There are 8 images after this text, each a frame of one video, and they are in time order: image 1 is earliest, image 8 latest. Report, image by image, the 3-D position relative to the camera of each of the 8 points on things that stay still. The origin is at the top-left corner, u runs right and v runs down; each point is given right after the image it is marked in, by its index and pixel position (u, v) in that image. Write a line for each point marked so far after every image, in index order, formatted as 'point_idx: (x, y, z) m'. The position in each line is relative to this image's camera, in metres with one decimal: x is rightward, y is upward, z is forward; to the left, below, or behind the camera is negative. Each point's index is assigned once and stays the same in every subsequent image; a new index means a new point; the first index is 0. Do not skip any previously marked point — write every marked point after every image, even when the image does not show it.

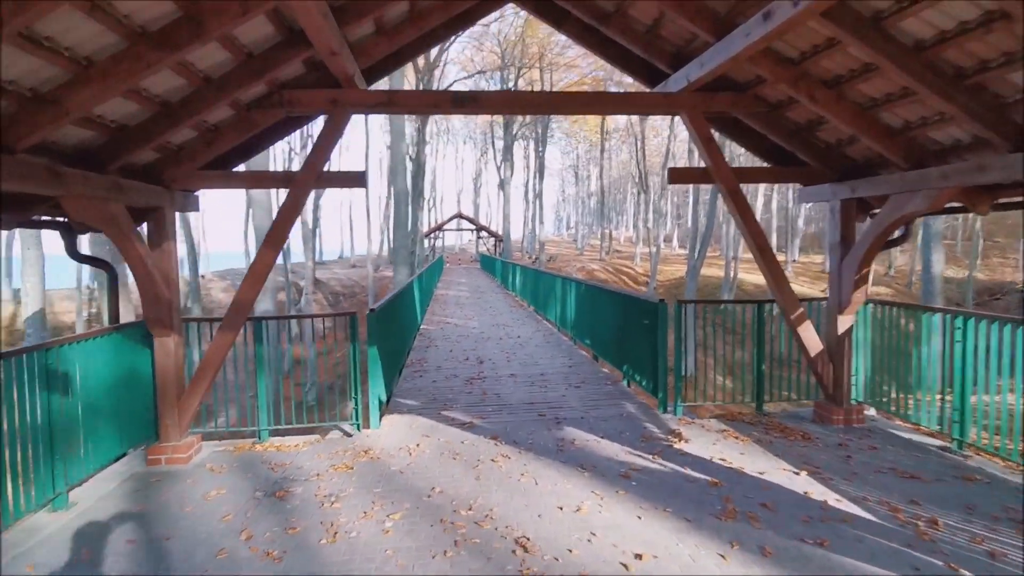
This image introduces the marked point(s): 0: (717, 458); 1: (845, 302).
0: (+1.3, -1.1, +4.0) m
1: (+2.4, -0.1, +4.6) m
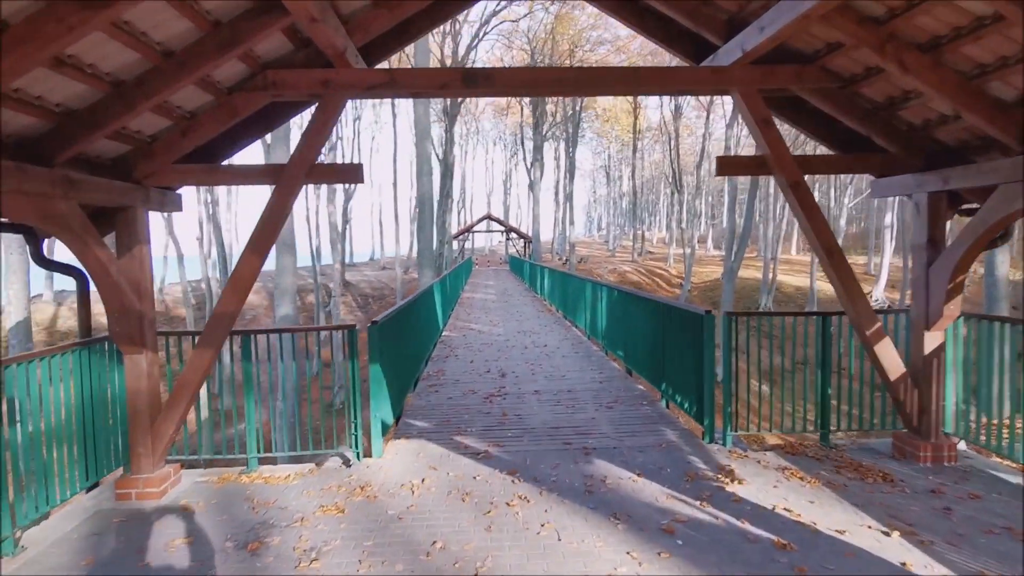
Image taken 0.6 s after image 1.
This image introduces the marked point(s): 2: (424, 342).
0: (+1.4, -1.1, +3.3) m
1: (+2.6, -0.2, +3.9) m
2: (-1.0, -0.6, +7.5) m
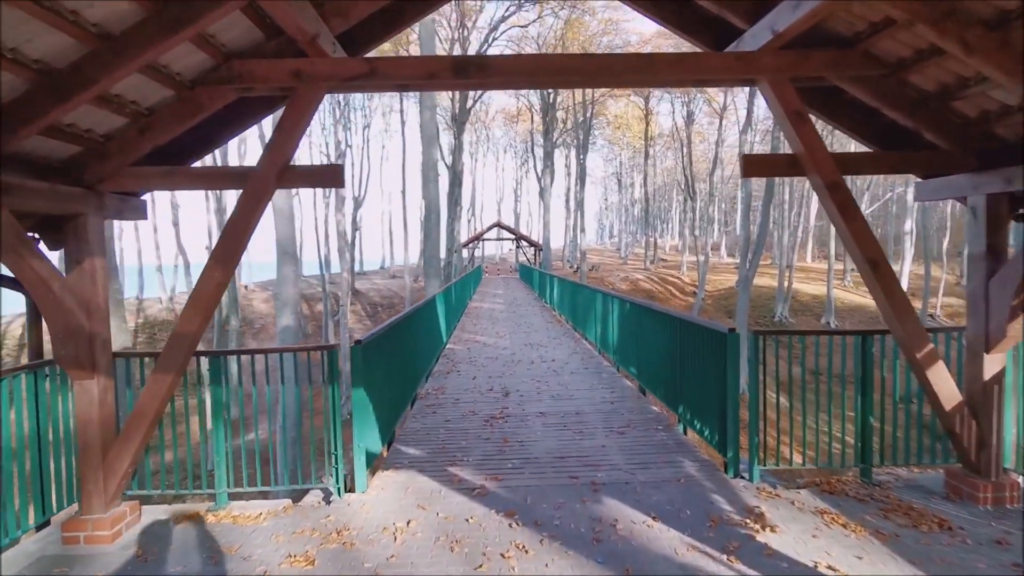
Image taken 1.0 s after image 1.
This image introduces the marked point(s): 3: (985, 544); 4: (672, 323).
0: (+1.4, -1.2, +2.8) m
1: (+2.6, -0.3, +3.4) m
2: (-1.0, -0.8, +7.0) m
3: (+2.2, -1.2, +3.0) m
4: (+1.3, -0.3, +5.3) m
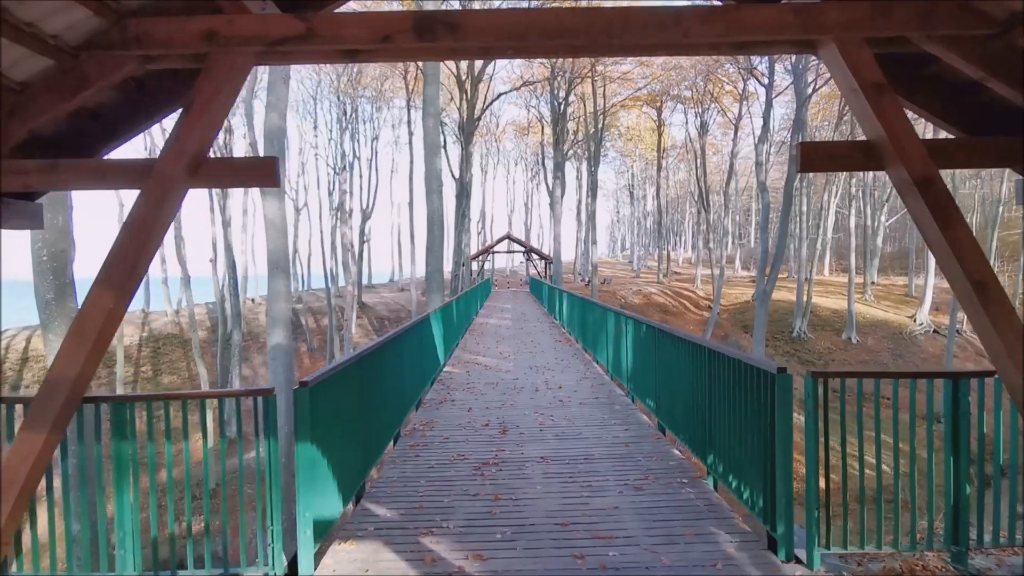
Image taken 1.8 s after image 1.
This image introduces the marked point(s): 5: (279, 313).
0: (+1.3, -1.3, +1.9) m
1: (+2.5, -0.4, +2.5) m
2: (-1.0, -1.0, +6.2) m
3: (+2.1, -1.3, +2.1) m
4: (+1.3, -0.5, +4.4) m
5: (-4.3, -0.5, +11.8) m
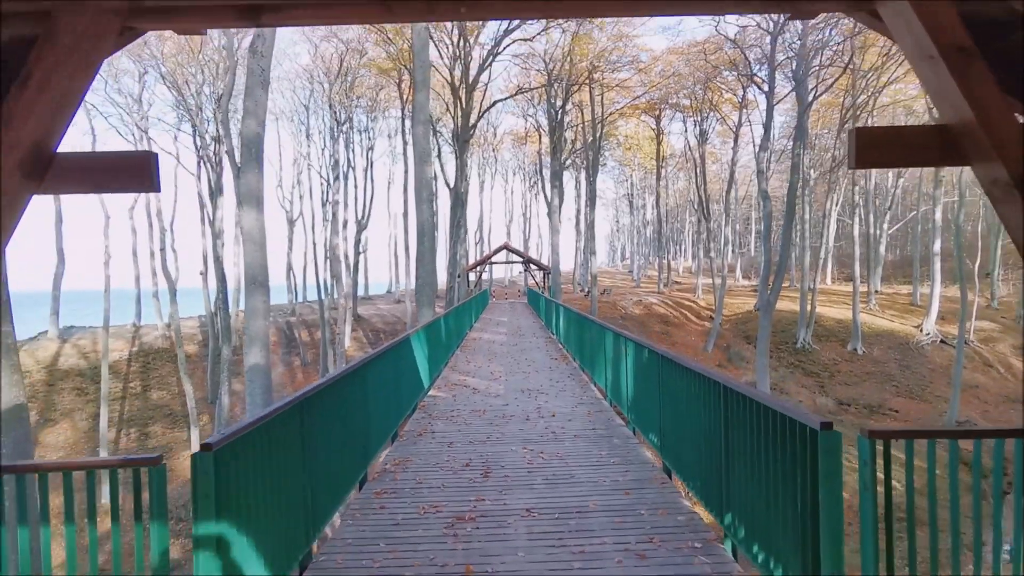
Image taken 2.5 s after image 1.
0: (+1.2, -1.4, +1.2) m
1: (+2.3, -0.5, +1.8) m
2: (-1.1, -1.1, +5.5) m
3: (+2.0, -1.4, +1.4) m
4: (+1.2, -0.6, +3.7) m
5: (-4.5, -0.8, +11.1) m
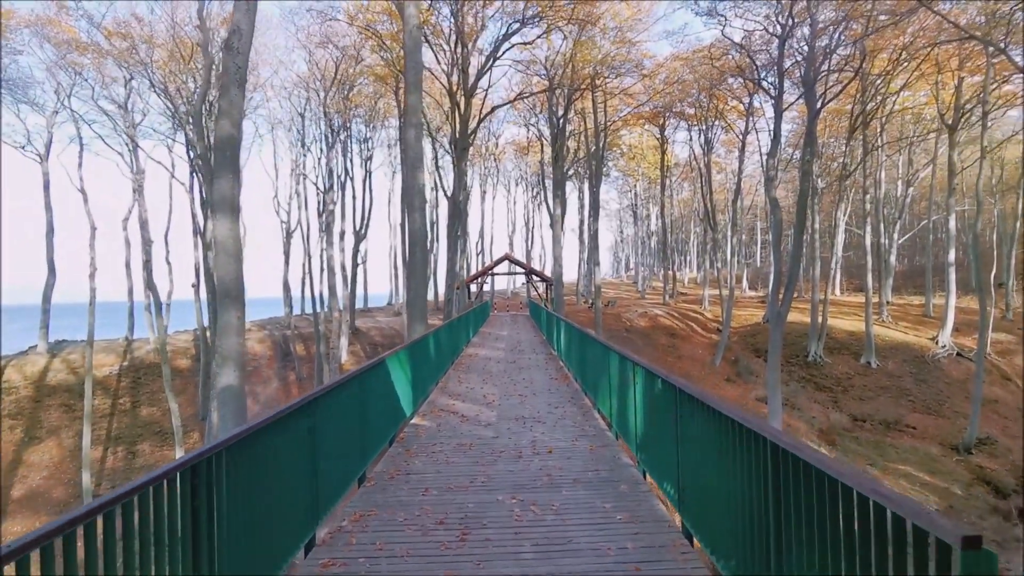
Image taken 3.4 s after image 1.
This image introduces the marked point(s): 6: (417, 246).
0: (+1.0, -1.5, +0.2) m
1: (+2.2, -0.5, +0.8) m
2: (-1.2, -1.3, +4.6) m
3: (+1.9, -1.5, +0.4) m
4: (+1.1, -0.7, +2.8) m
5: (-4.5, -1.0, +10.2) m
6: (-2.1, +0.9, +13.8) m
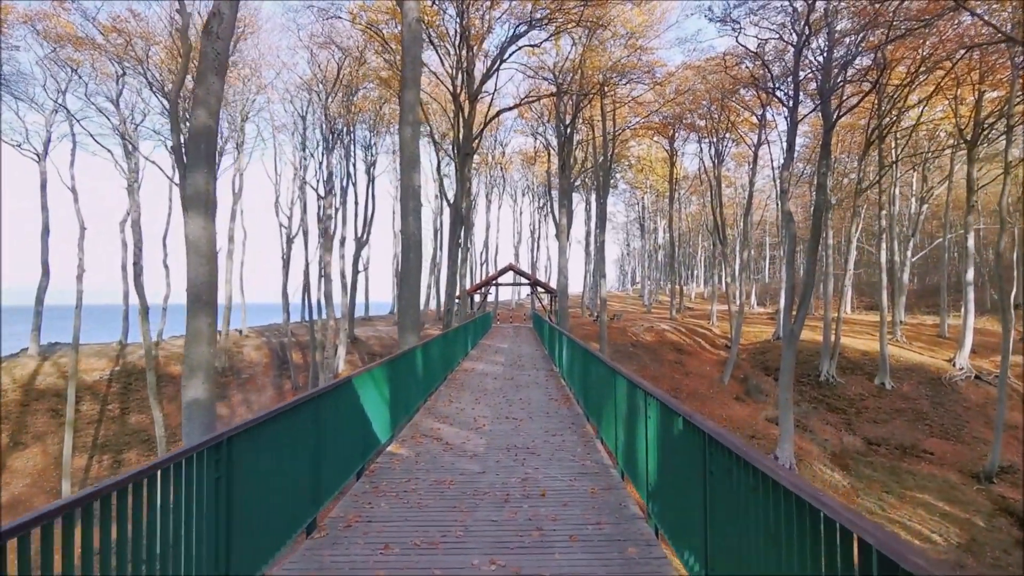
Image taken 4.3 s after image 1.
0: (+0.9, -1.5, -0.7) m
1: (+2.1, -0.6, -0.1) m
2: (-1.3, -1.3, +3.6) m
3: (+1.7, -1.5, -0.5) m
4: (+0.9, -0.7, +1.8) m
5: (-4.6, -1.1, +9.3) m
6: (-2.1, +0.7, +12.9) m
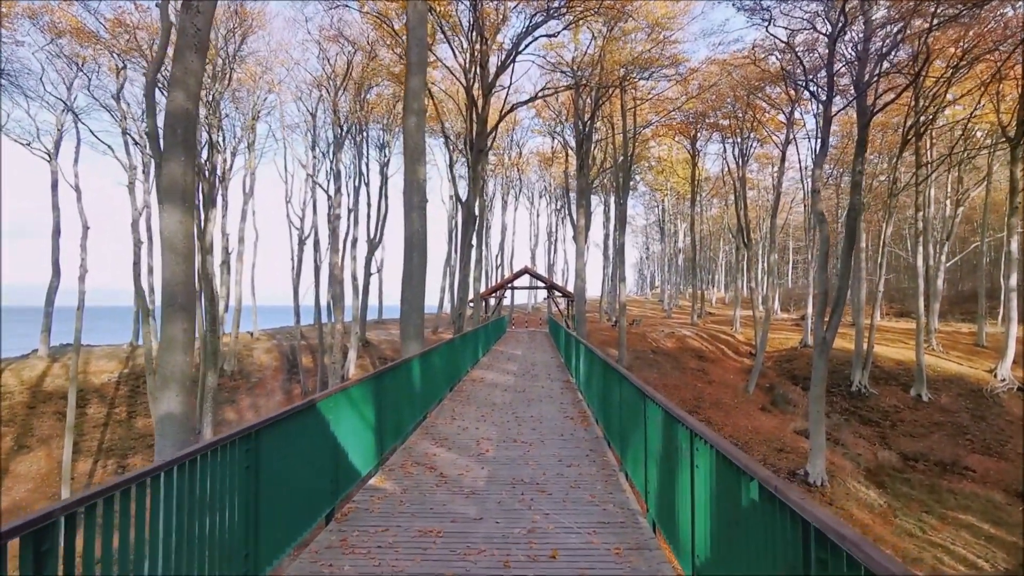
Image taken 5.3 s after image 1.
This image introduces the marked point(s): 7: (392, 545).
0: (+0.7, -1.5, -1.8) m
1: (+2.0, -0.6, -1.2) m
2: (-1.4, -1.3, +2.6) m
3: (+1.6, -1.5, -1.7) m
4: (+0.9, -0.7, +0.7) m
5: (-4.5, -1.1, +8.3) m
6: (-1.8, +0.7, +11.9) m
7: (-0.8, -1.6, +4.1) m
